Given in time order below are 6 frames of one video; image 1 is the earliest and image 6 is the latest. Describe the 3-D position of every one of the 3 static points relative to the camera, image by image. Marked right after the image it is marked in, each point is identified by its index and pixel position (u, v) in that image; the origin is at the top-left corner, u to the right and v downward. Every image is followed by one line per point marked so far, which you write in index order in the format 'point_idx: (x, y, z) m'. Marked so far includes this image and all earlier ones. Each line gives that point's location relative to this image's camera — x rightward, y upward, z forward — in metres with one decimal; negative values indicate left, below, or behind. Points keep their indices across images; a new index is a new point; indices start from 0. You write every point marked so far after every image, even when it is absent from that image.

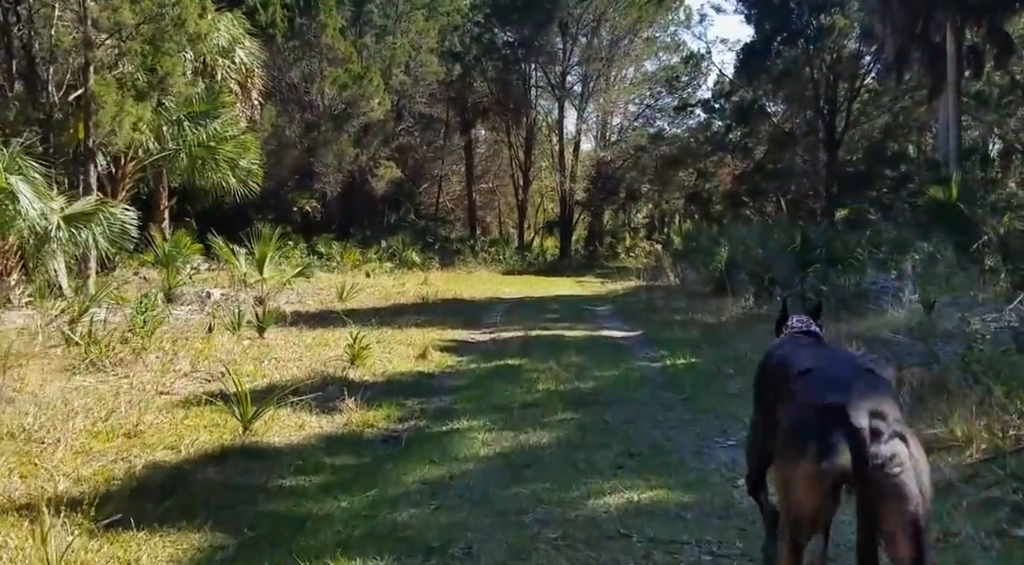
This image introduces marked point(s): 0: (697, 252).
0: (+3.0, +0.5, +19.9) m
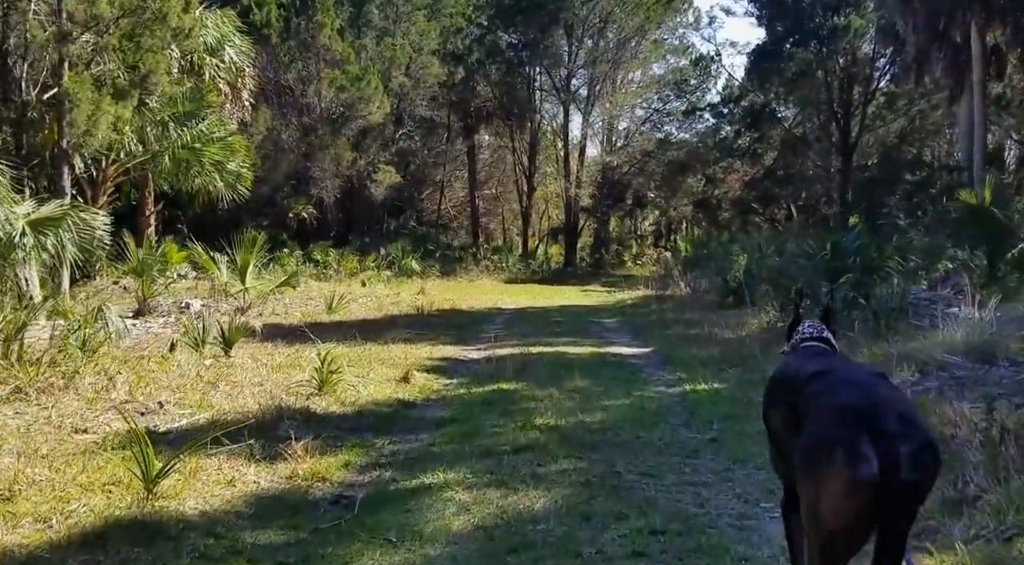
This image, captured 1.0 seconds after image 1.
0: (+3.1, +0.3, +18.8) m
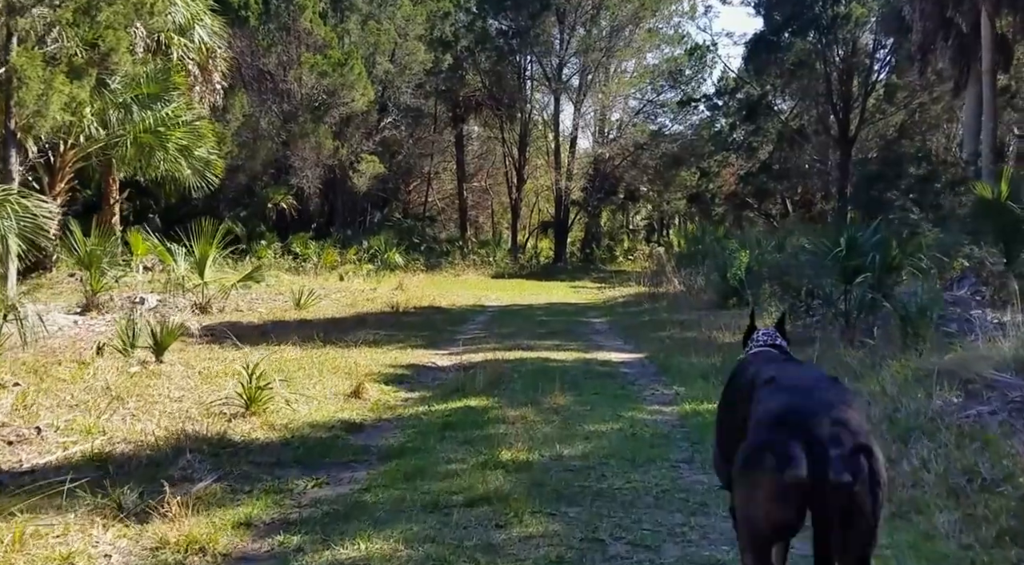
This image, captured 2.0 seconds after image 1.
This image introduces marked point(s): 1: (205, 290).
0: (+2.8, +0.4, +17.6) m
1: (-3.5, -0.1, +14.2) m
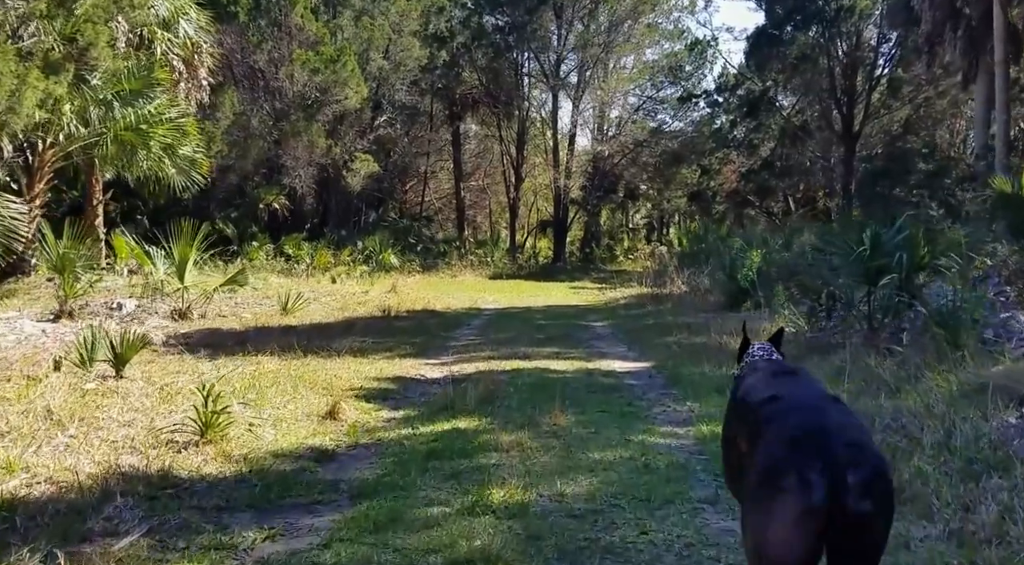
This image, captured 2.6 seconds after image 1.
0: (+2.8, +0.4, +16.9) m
1: (-3.6, -0.1, +13.5) m
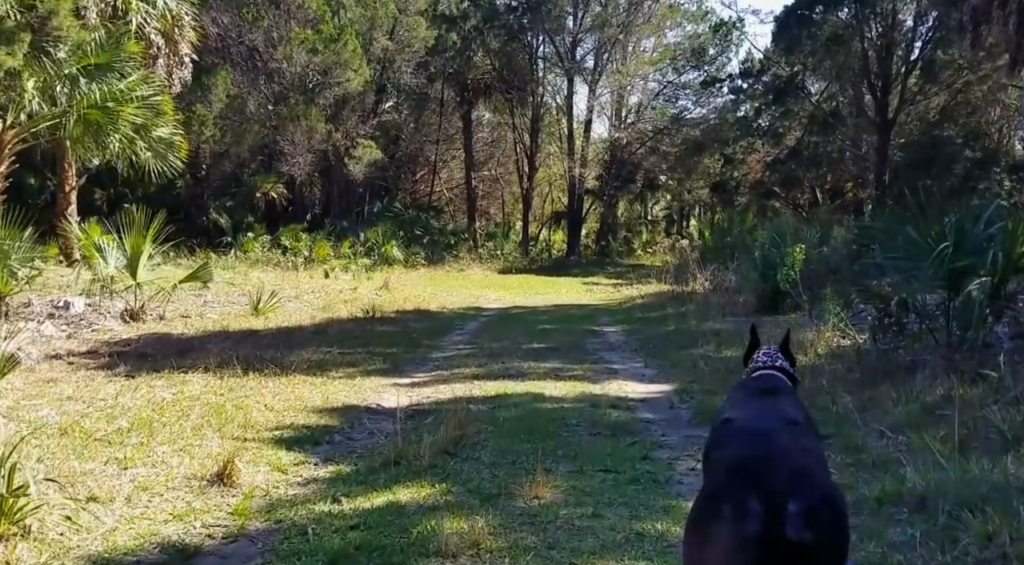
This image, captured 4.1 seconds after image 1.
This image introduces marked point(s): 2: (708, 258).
0: (+2.9, +0.4, +15.1) m
1: (-3.6, -0.1, +11.8) m
2: (+2.7, +0.3, +17.5) m
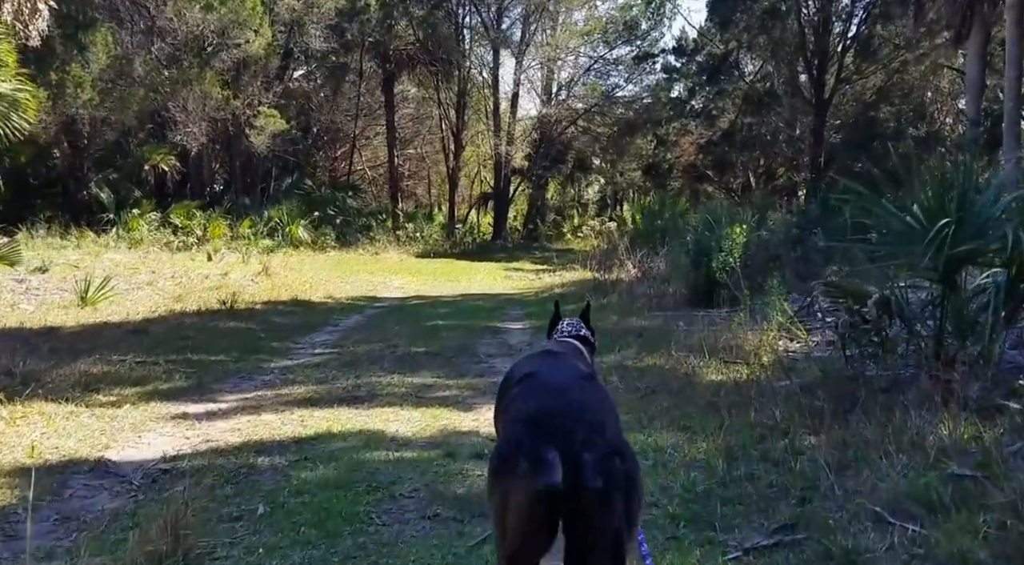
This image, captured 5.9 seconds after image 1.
0: (+1.8, +0.5, +13.1) m
1: (-4.5, 0.0, +9.5) m
2: (+1.5, +0.5, +15.5) m
